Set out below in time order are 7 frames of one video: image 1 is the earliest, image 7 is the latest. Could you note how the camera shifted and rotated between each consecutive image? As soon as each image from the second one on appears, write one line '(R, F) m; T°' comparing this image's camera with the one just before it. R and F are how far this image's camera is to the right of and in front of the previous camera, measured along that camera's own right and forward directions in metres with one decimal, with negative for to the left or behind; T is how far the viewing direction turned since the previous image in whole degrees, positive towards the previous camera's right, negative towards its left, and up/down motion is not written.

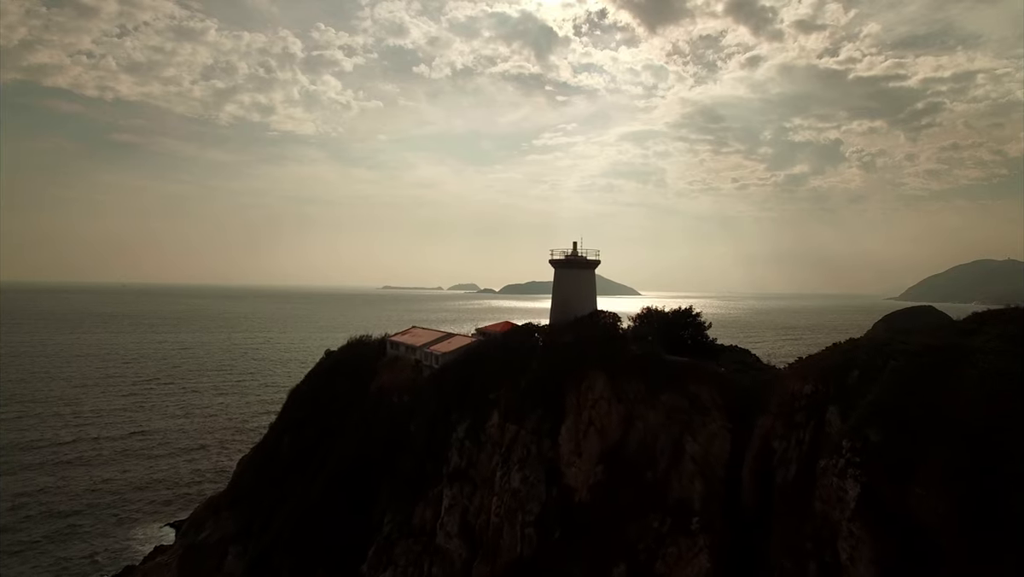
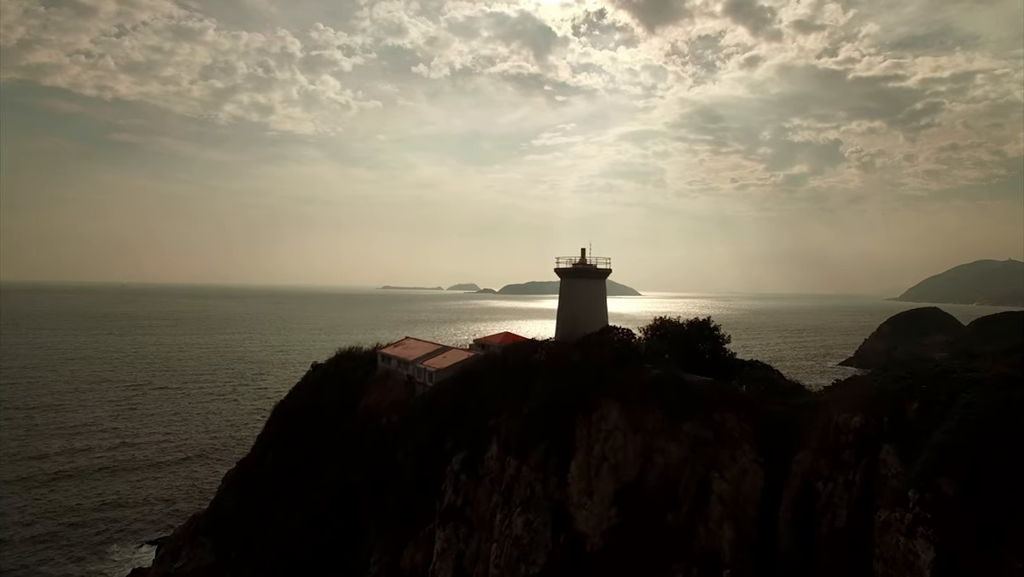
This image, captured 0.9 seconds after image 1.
(-0.3, +0.8) m; 0°
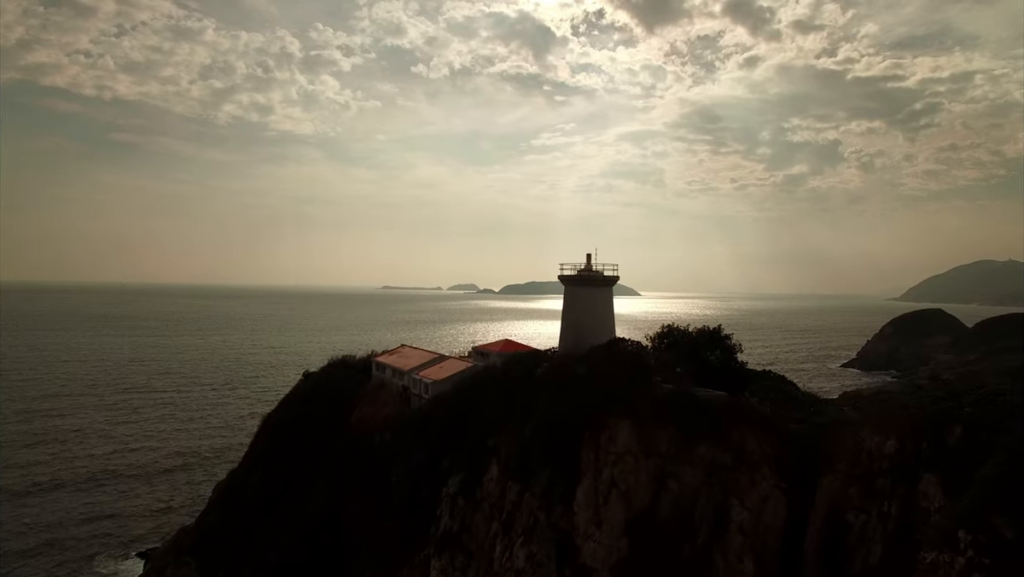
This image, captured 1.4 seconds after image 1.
(-0.4, +0.3) m; 0°
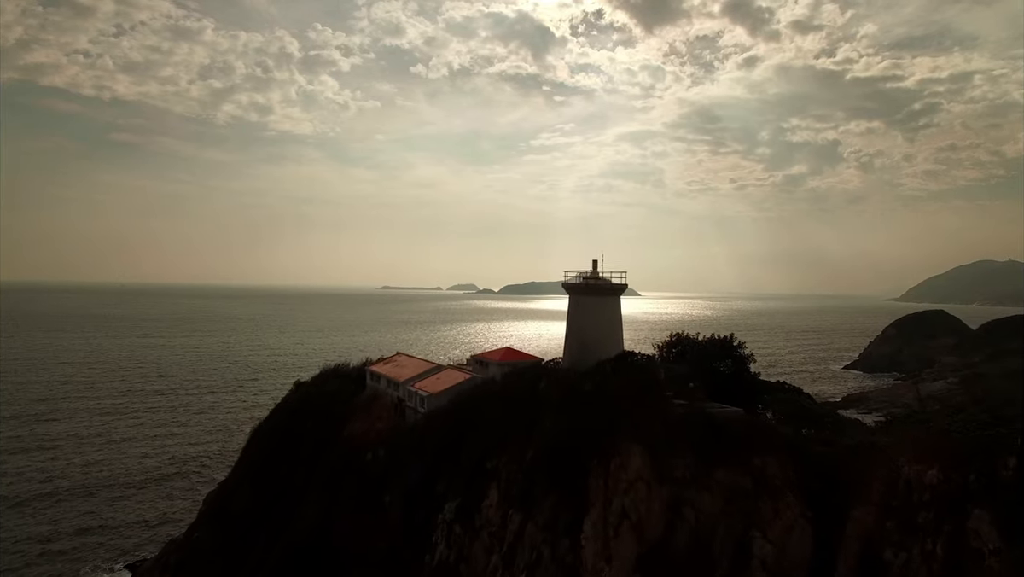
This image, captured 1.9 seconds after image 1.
(-0.5, +0.5) m; 0°
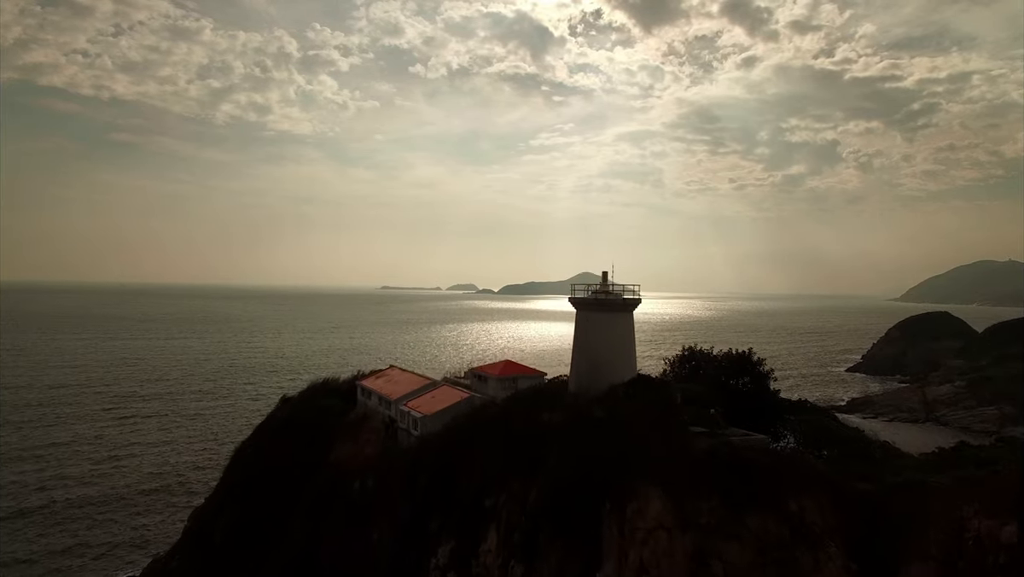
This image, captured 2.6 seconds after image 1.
(-0.6, +0.6) m; 0°
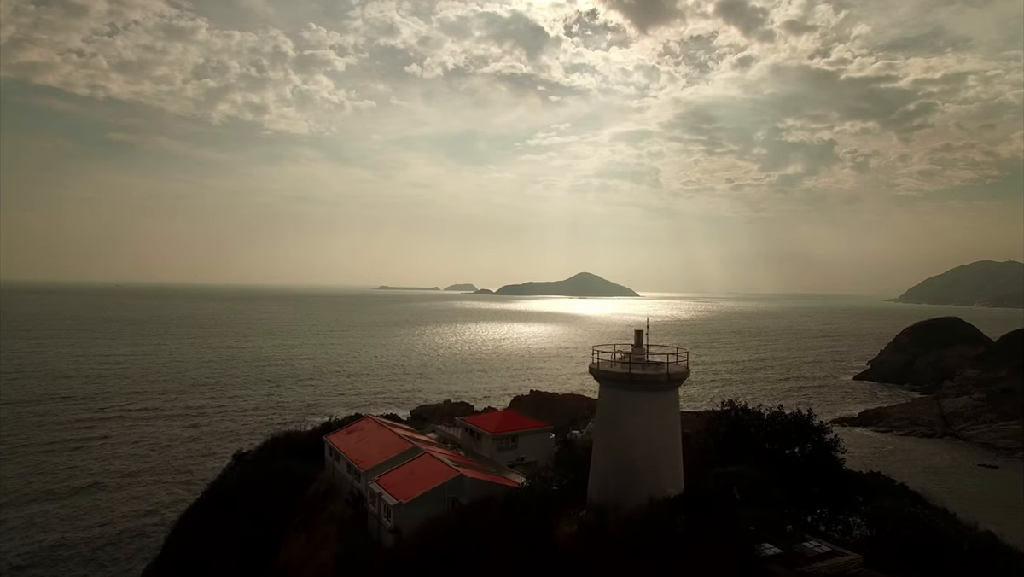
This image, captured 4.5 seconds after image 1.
(-0.1, +3.3) m; 0°
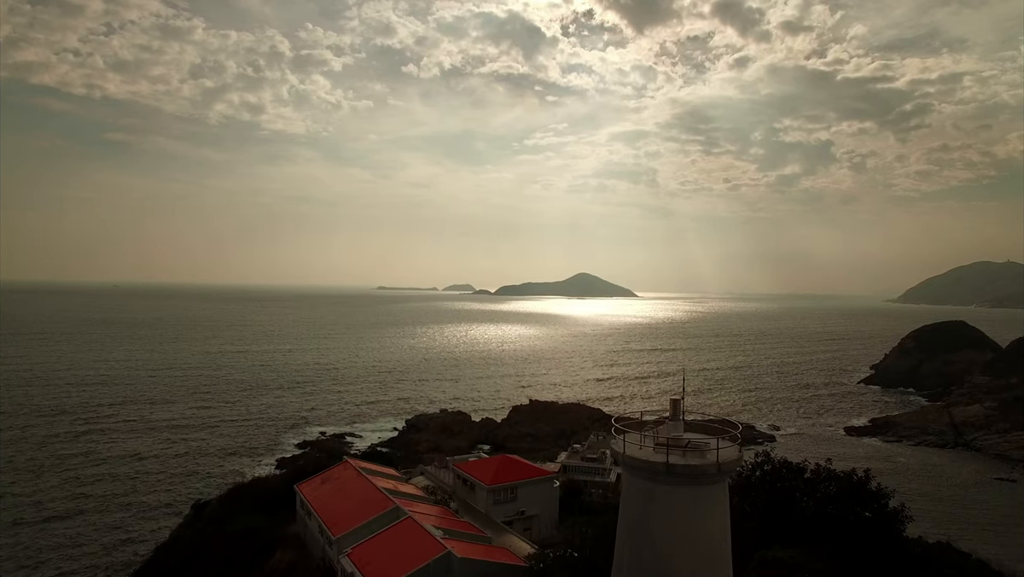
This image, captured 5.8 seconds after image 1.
(0.0, +2.1) m; 0°
